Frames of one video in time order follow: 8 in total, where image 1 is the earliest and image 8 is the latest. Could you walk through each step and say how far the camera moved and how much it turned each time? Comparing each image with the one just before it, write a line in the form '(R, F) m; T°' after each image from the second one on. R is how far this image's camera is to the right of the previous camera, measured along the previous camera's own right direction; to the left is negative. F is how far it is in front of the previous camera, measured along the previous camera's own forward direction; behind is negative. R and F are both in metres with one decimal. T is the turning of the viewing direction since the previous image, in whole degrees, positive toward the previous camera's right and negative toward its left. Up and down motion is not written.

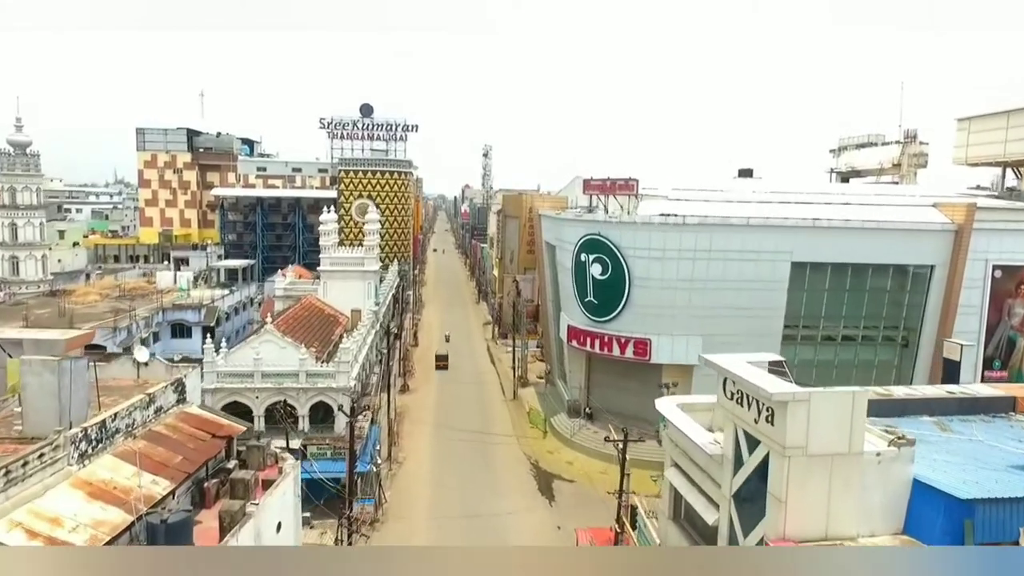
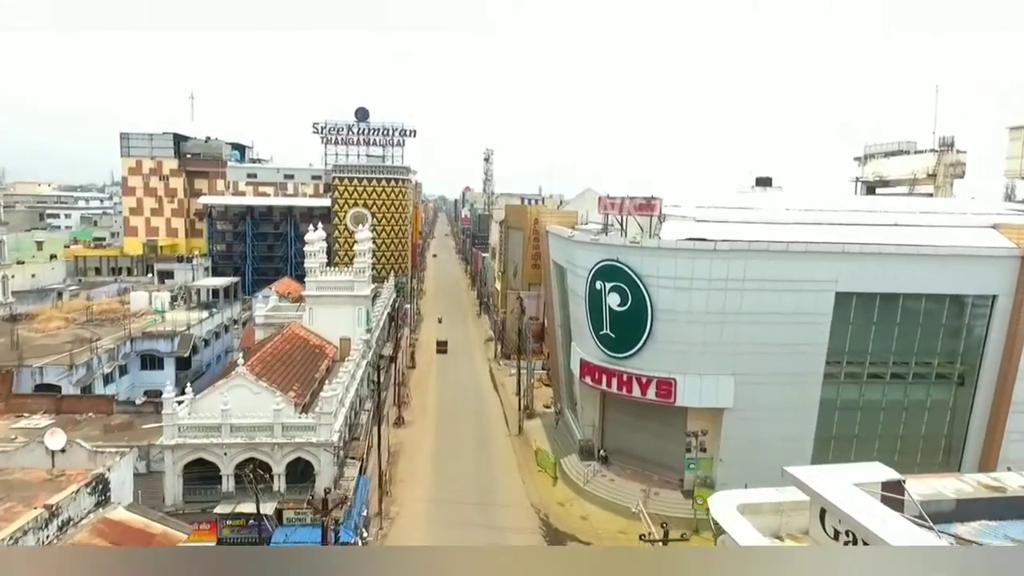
(-0.1, +1.3) m; 0°
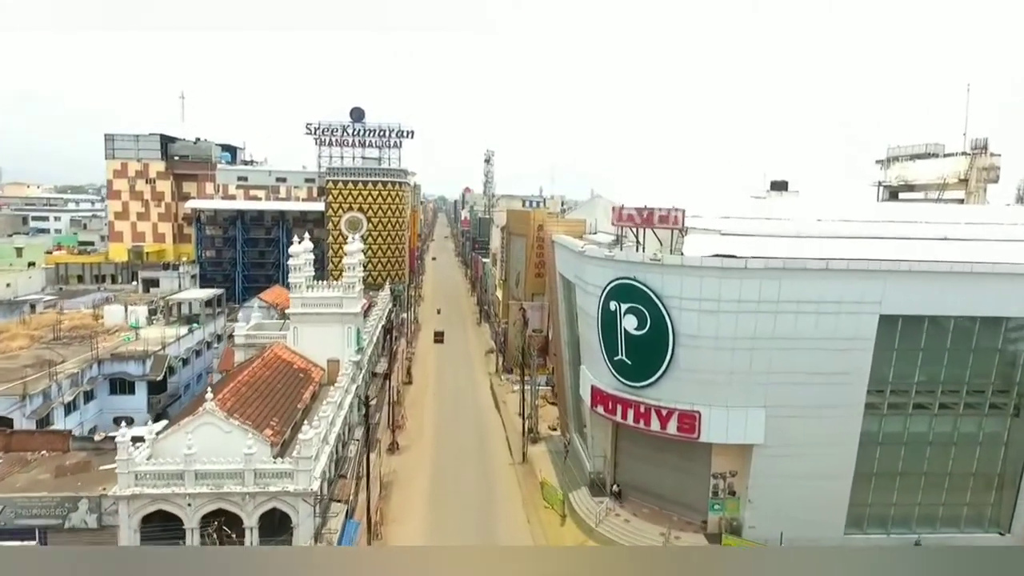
(-0.1, +1.1) m; 0°
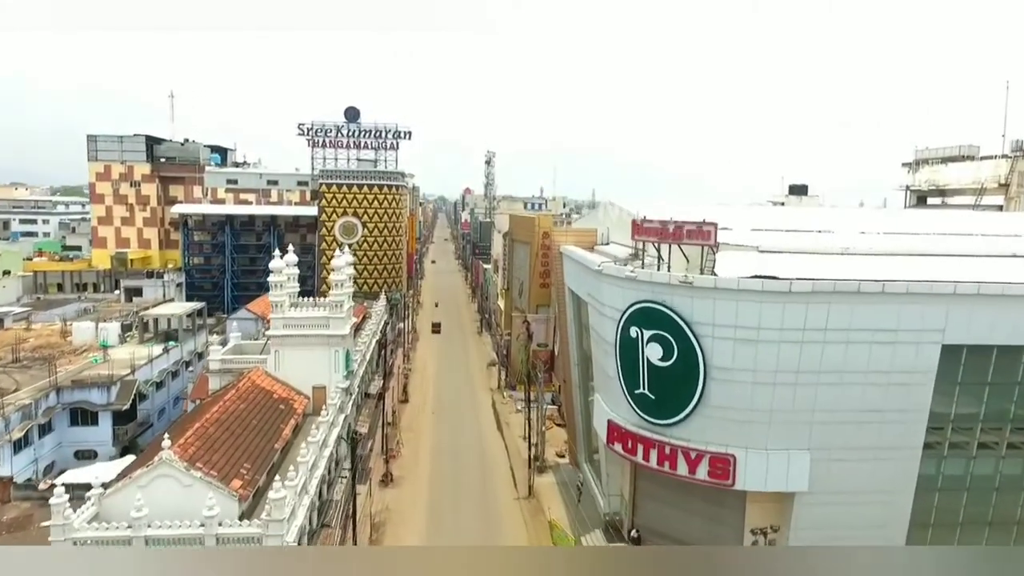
(-0.1, +1.2) m; 0°
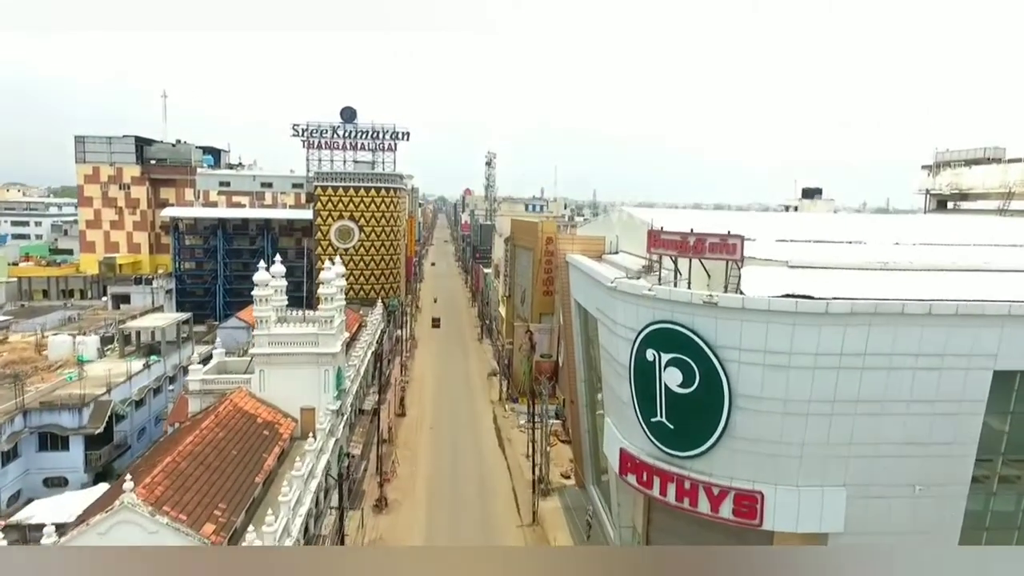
(-0.1, +0.8) m; 0°
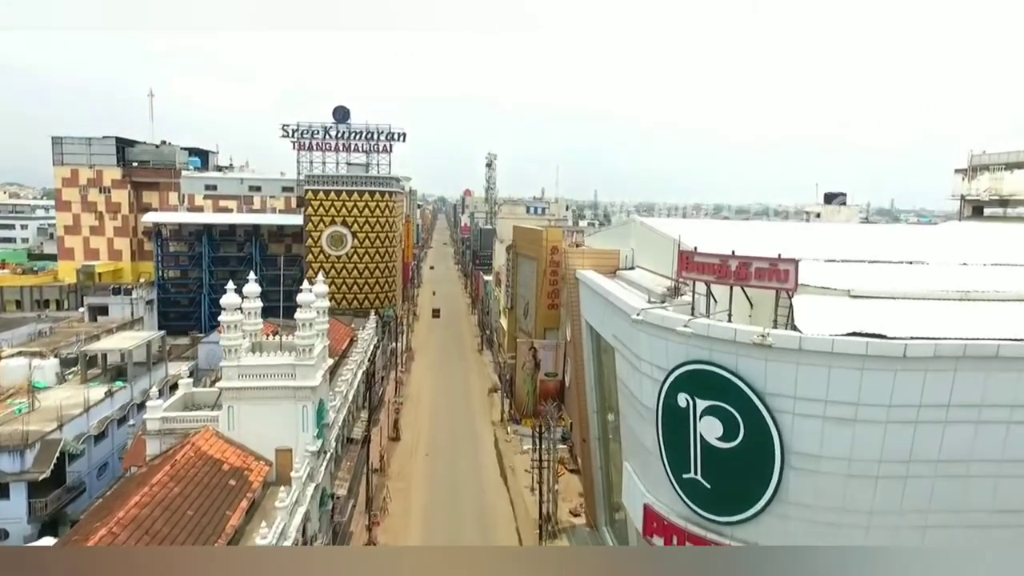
(-0.1, +1.2) m; 0°
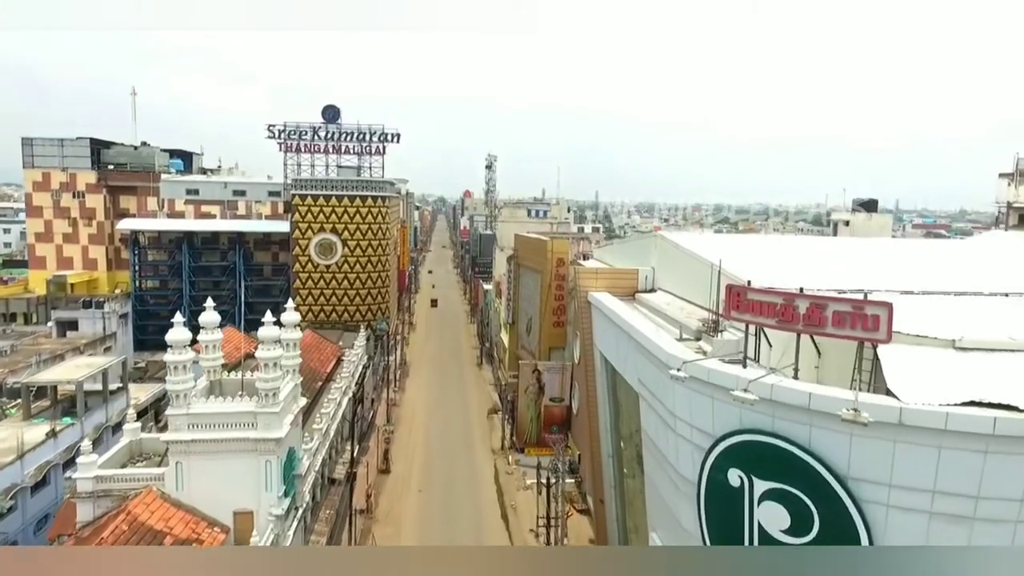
(0.0, +1.4) m; 0°
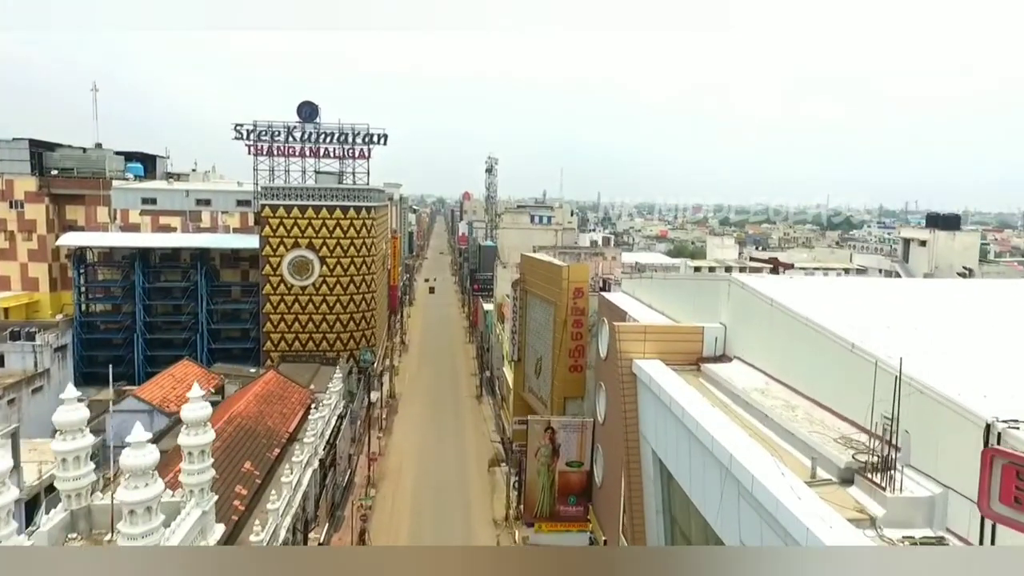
(-0.2, +2.7) m; 0°
